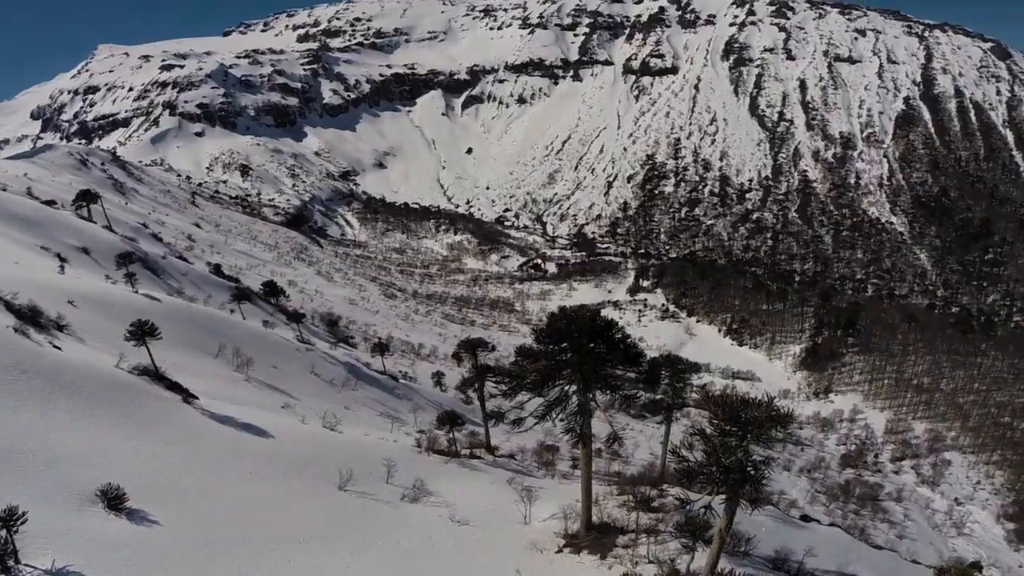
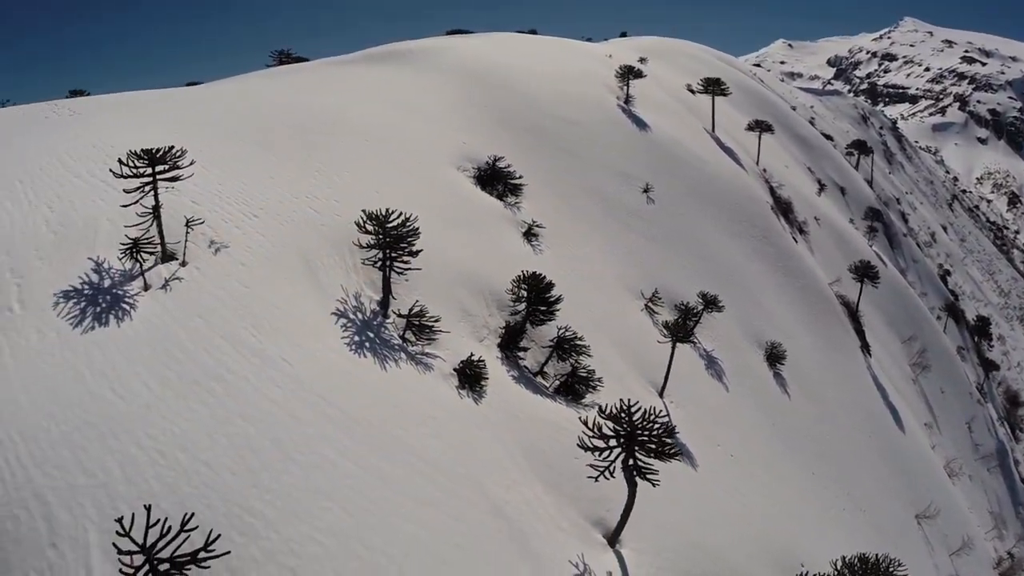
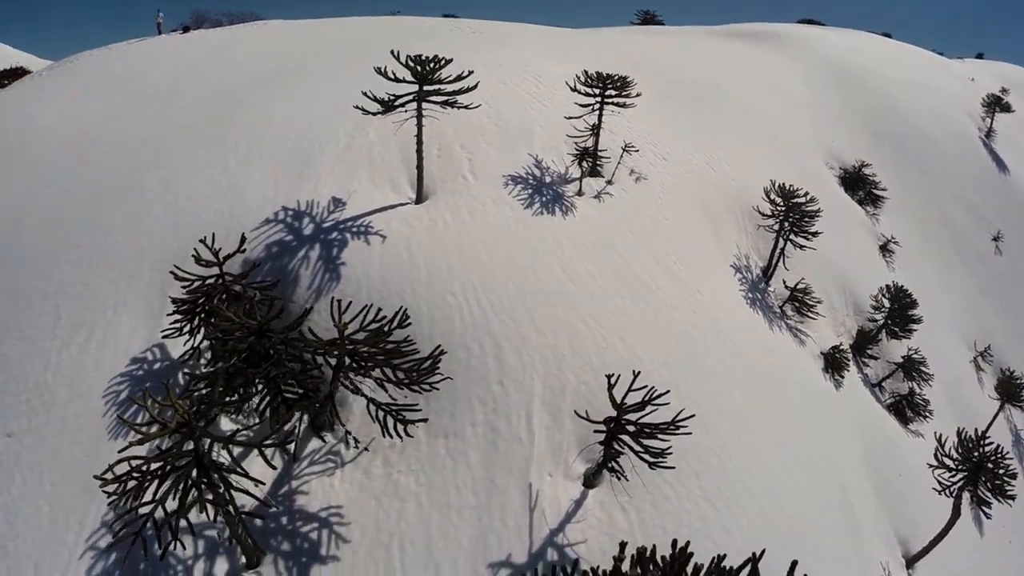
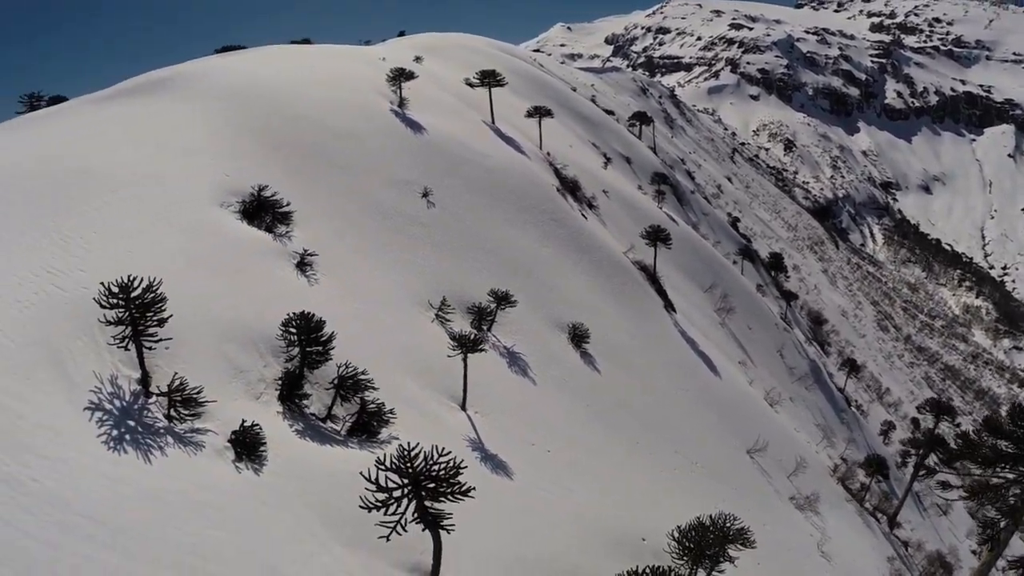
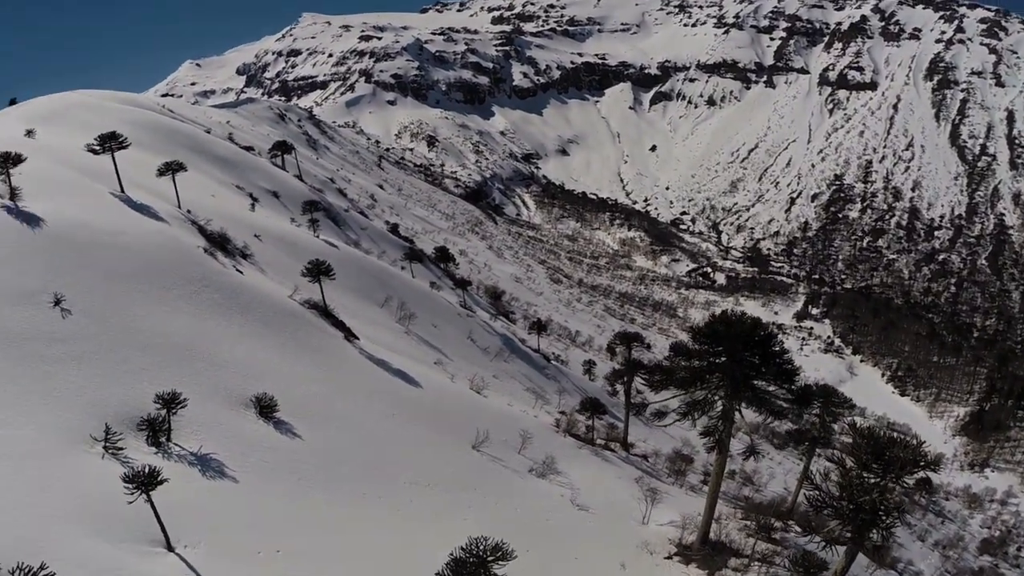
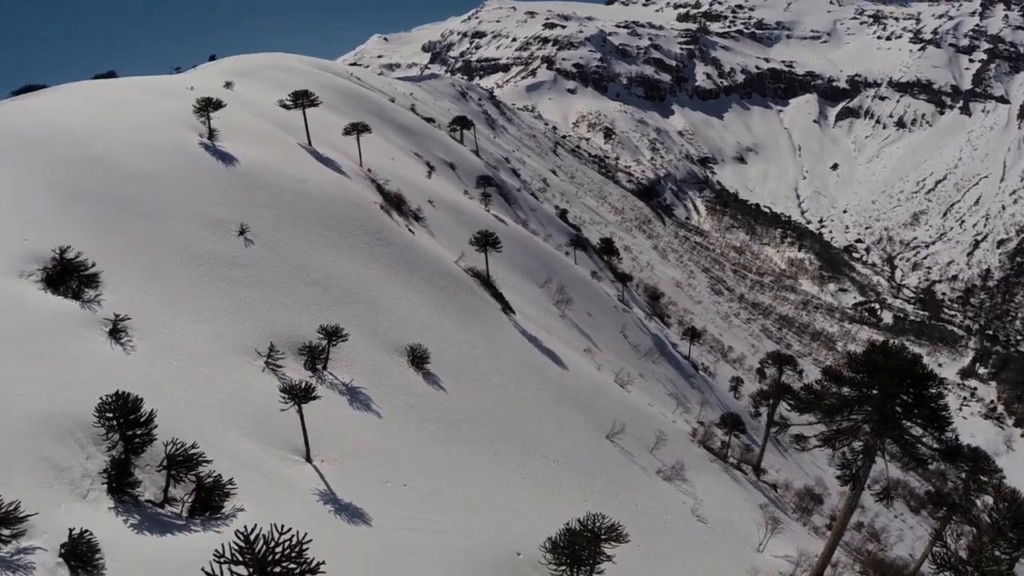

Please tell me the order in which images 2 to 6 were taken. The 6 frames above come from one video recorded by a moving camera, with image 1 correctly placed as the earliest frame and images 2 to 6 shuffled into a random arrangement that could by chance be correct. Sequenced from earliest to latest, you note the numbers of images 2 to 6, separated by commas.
5, 6, 4, 2, 3
